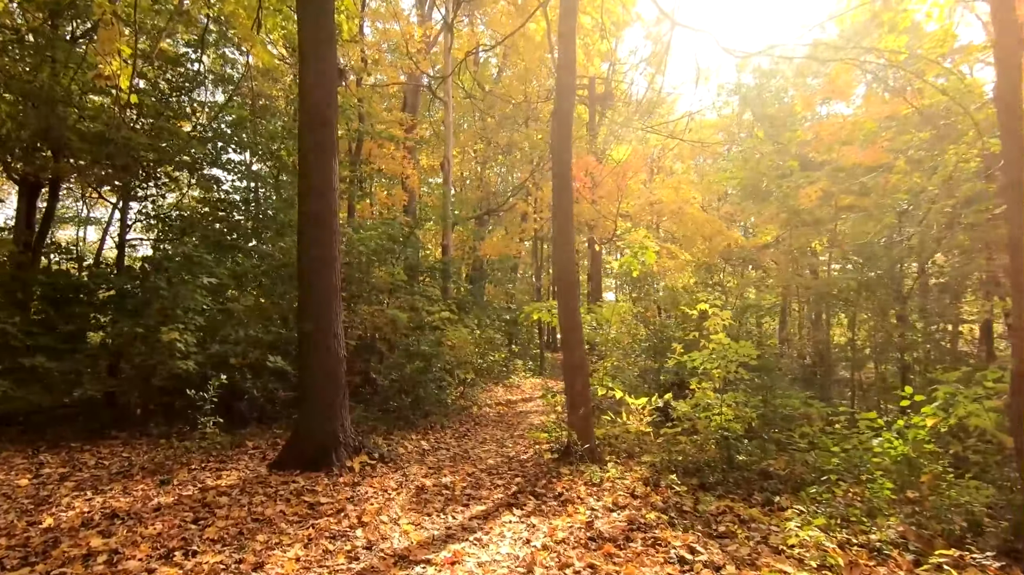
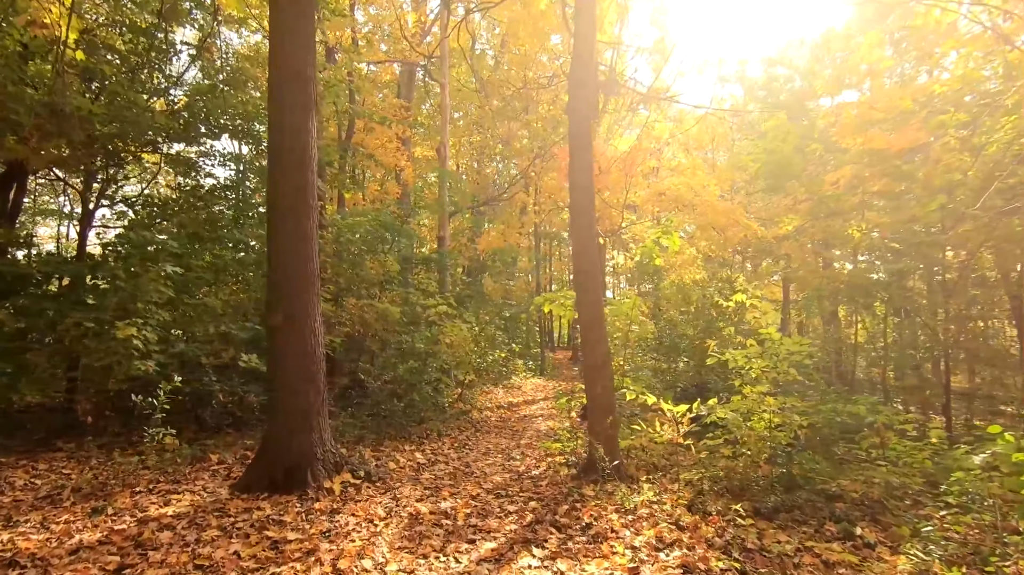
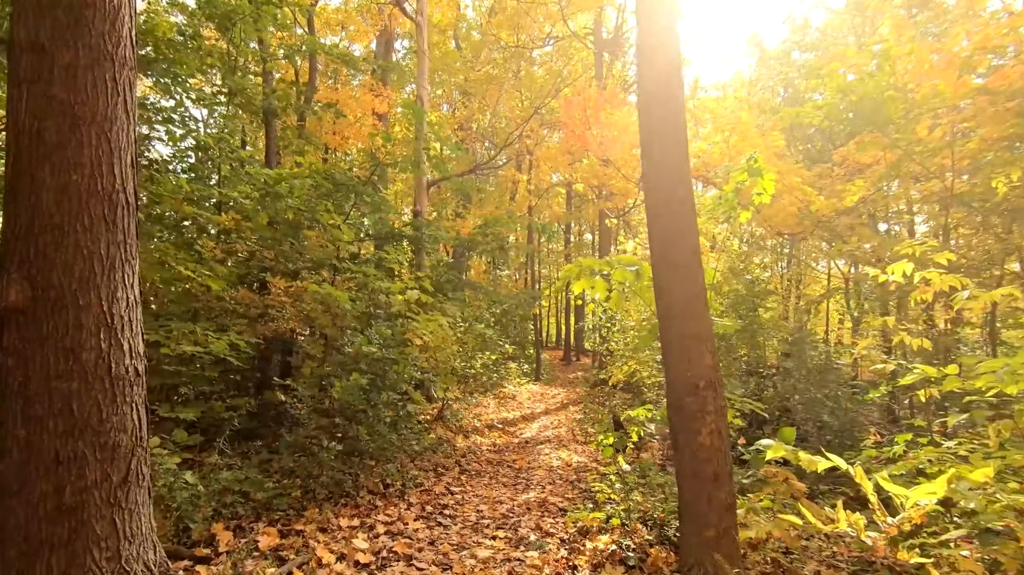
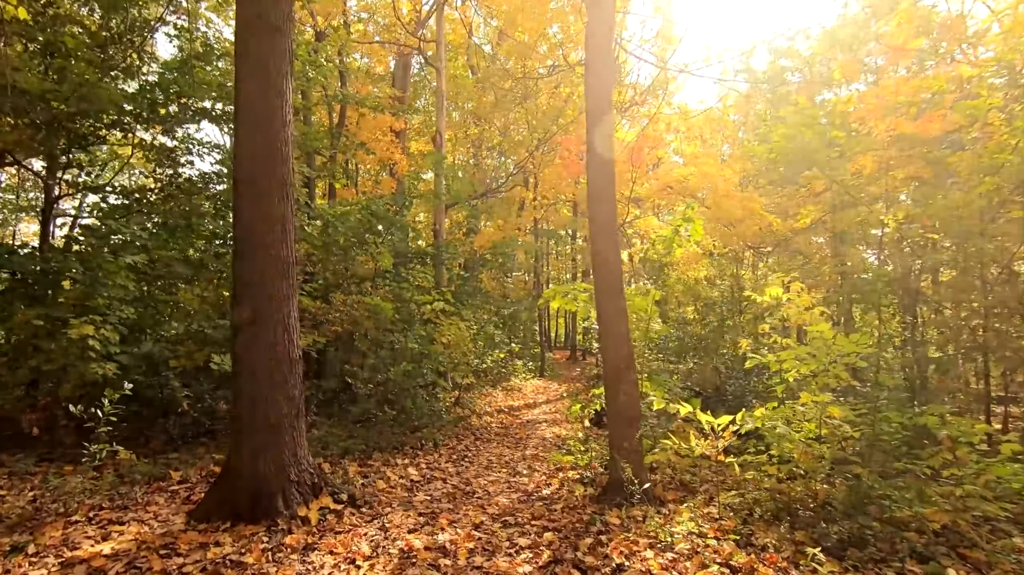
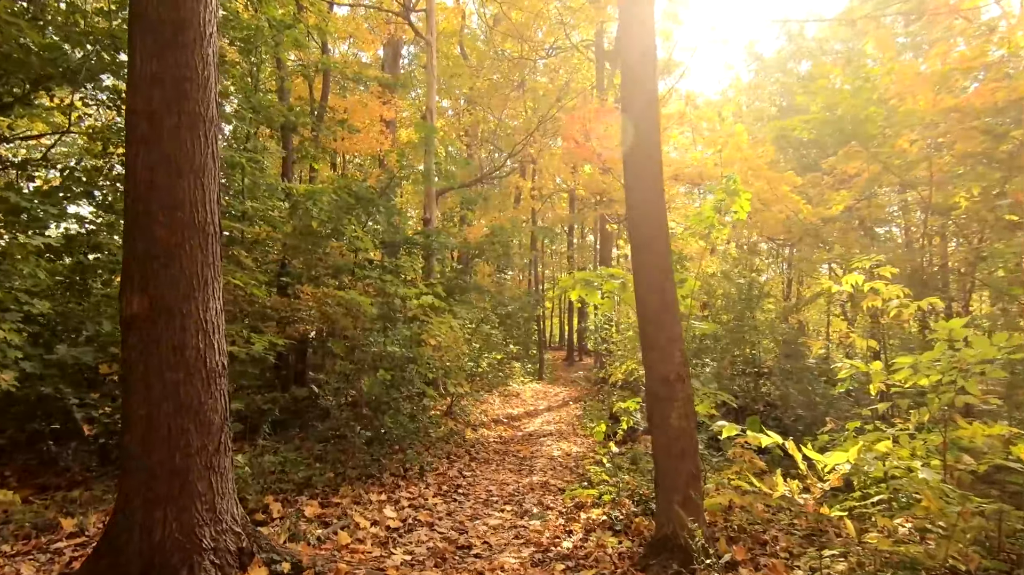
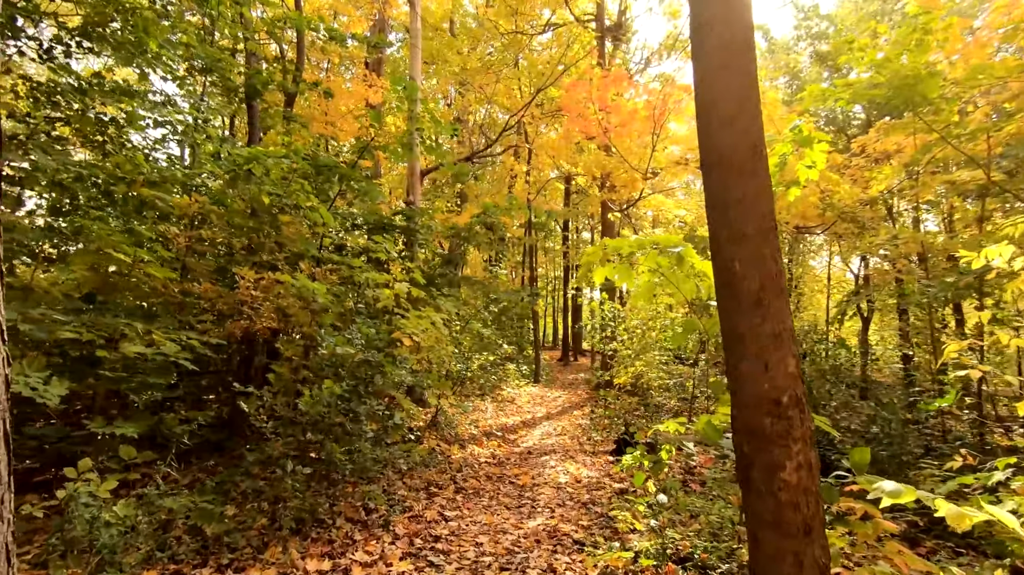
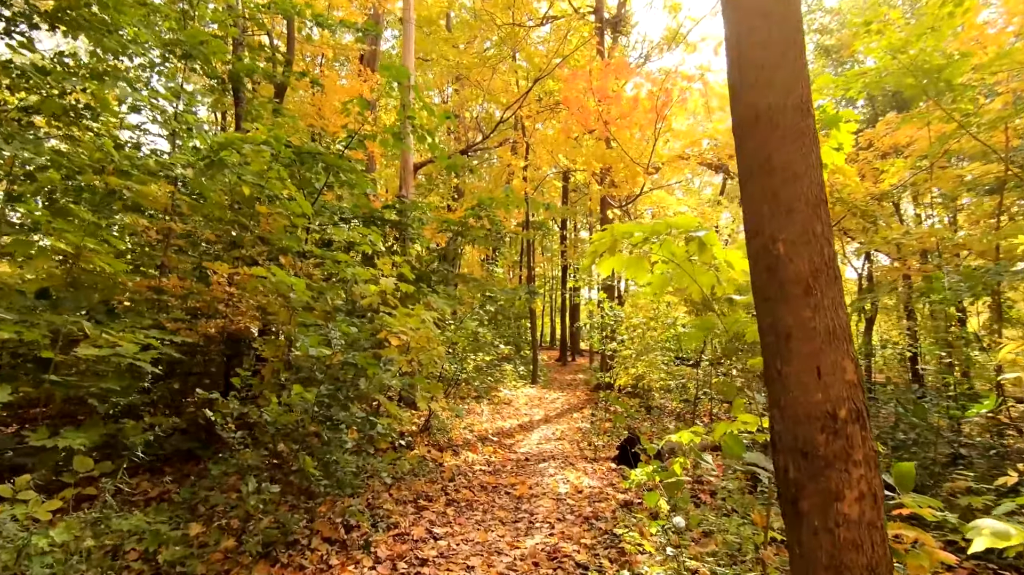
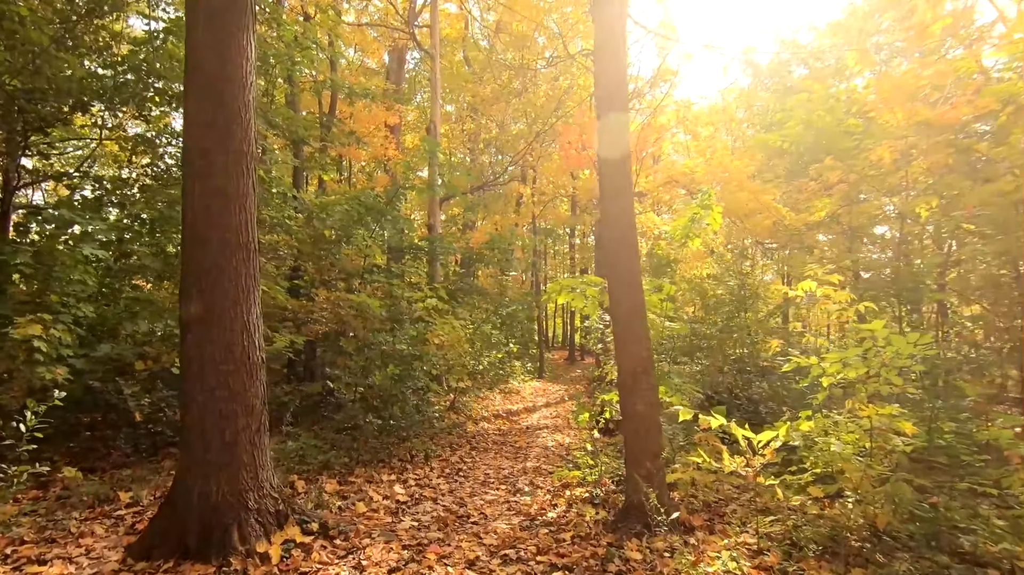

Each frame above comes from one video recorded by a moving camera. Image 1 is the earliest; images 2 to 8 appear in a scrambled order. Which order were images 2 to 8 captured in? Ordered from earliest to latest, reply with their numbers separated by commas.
2, 4, 8, 5, 3, 6, 7
